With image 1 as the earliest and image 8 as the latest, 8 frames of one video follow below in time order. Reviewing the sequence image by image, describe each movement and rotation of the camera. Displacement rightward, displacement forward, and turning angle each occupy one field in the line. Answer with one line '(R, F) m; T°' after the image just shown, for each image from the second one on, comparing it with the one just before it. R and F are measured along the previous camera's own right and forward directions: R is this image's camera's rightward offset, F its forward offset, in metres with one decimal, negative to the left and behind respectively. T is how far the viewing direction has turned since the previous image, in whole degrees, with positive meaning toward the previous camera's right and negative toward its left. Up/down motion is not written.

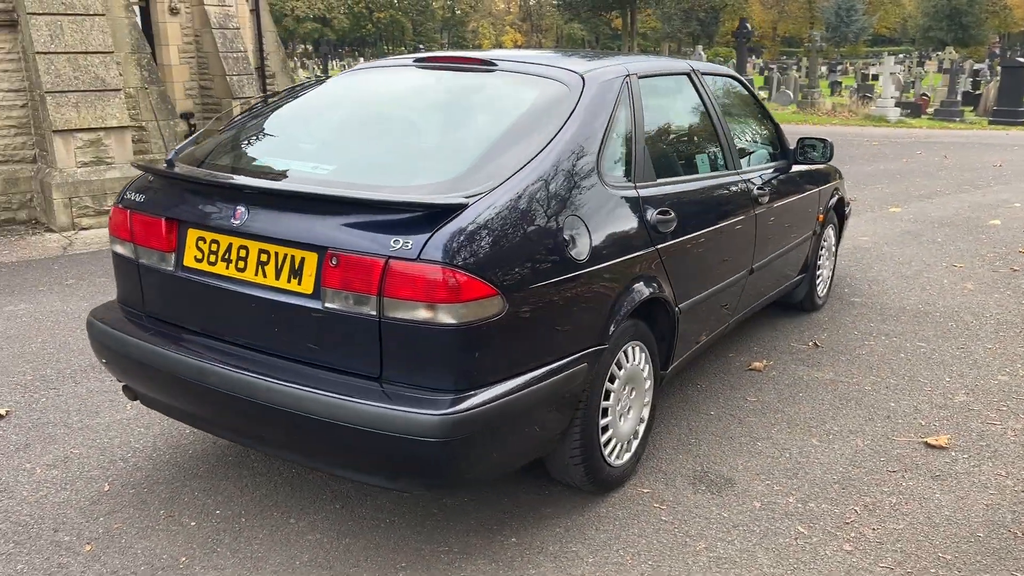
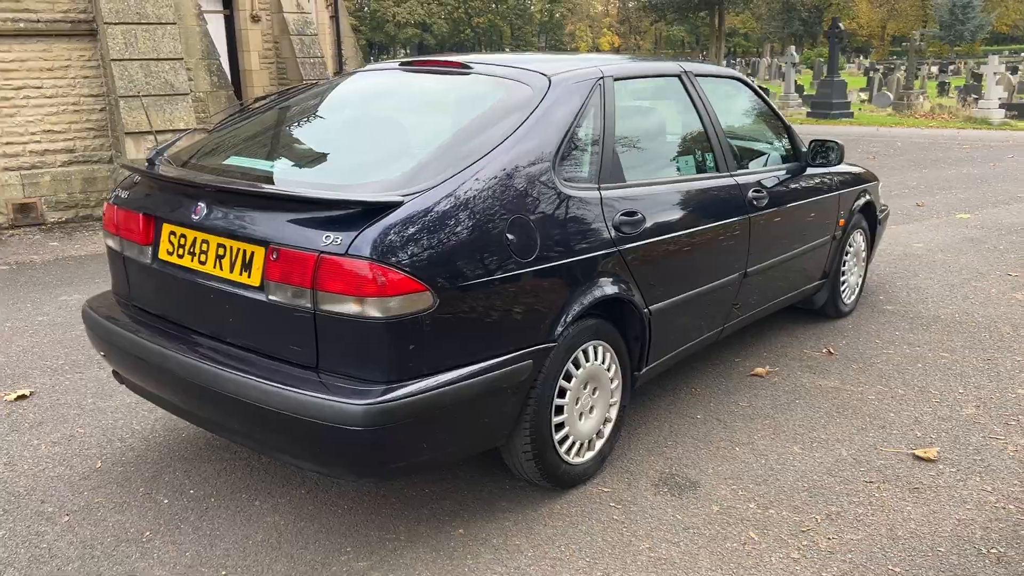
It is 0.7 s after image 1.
(+0.5, 0.0) m; -6°
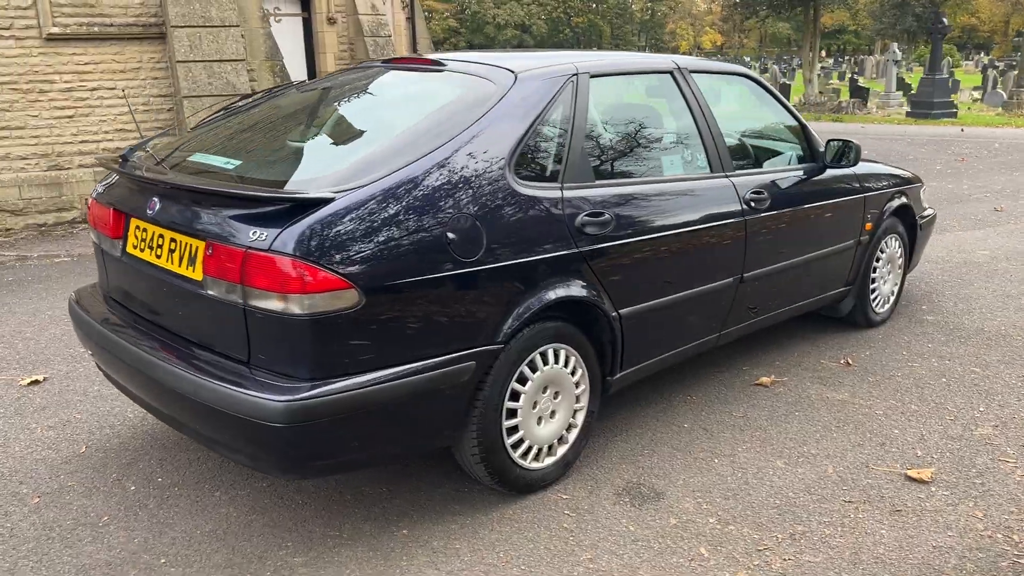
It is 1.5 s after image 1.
(+0.5, +0.1) m; -6°
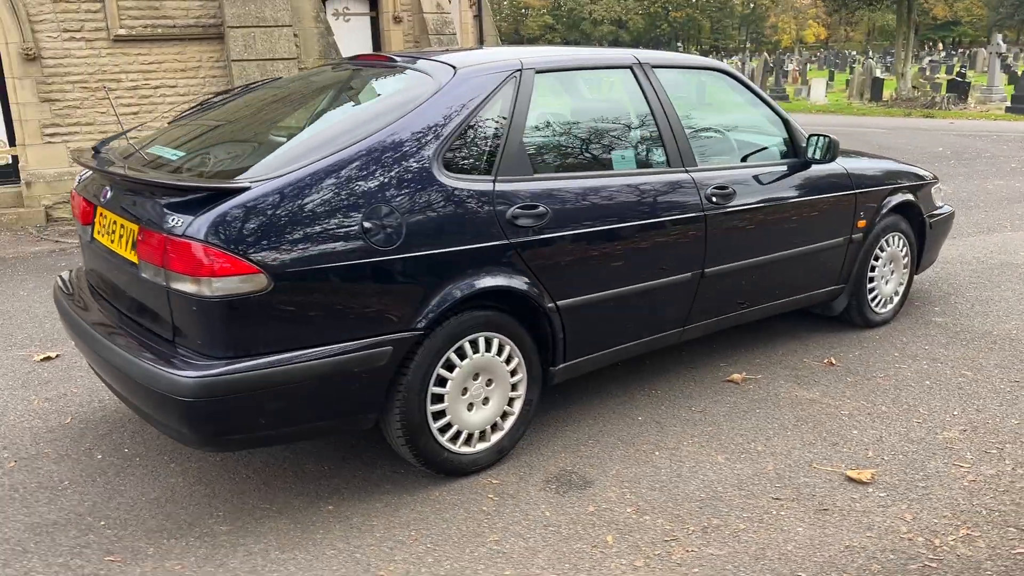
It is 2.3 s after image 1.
(+0.6, -0.1) m; -6°
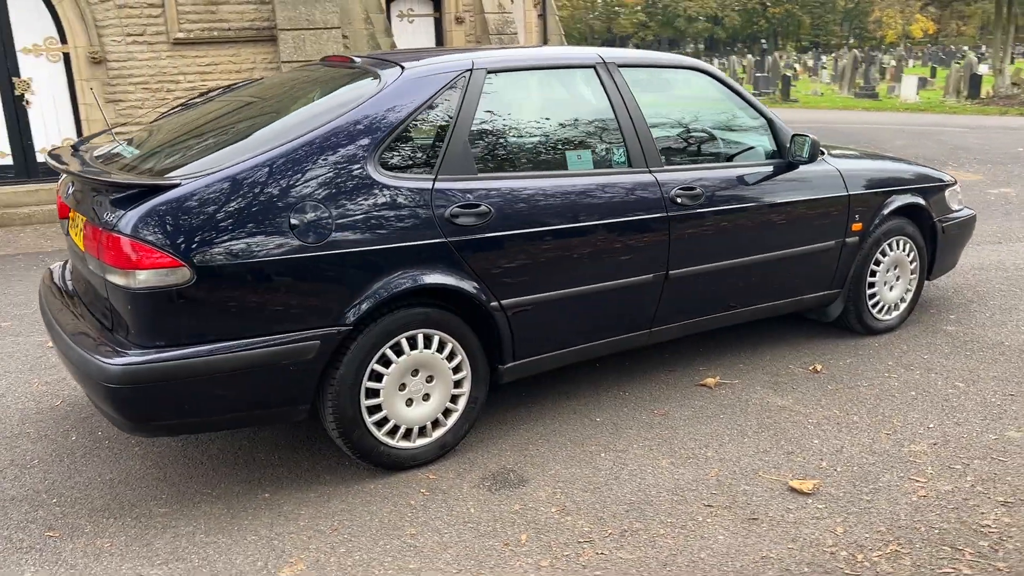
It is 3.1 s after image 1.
(+0.5, 0.0) m; -6°
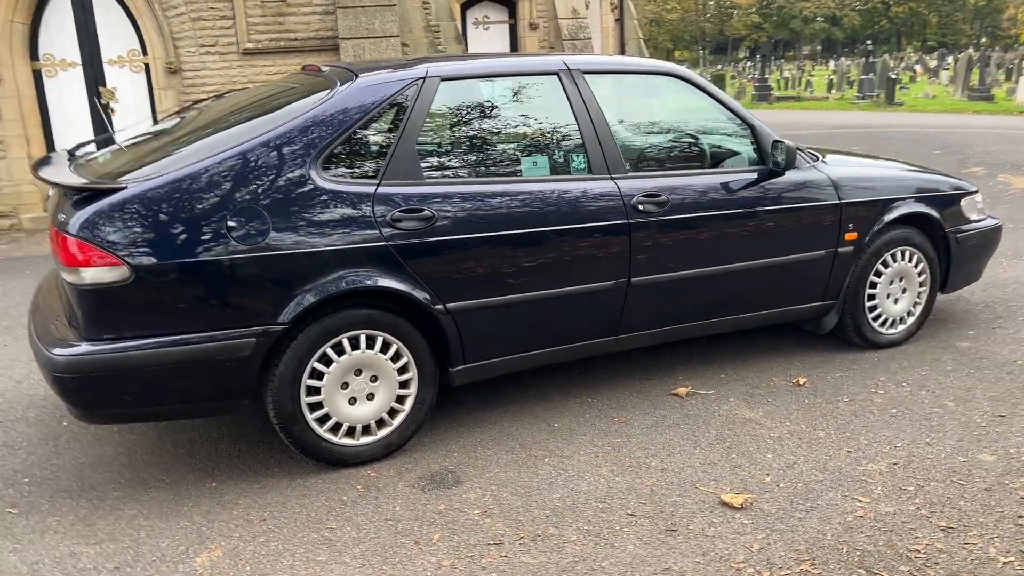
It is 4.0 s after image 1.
(+0.6, 0.0) m; -7°
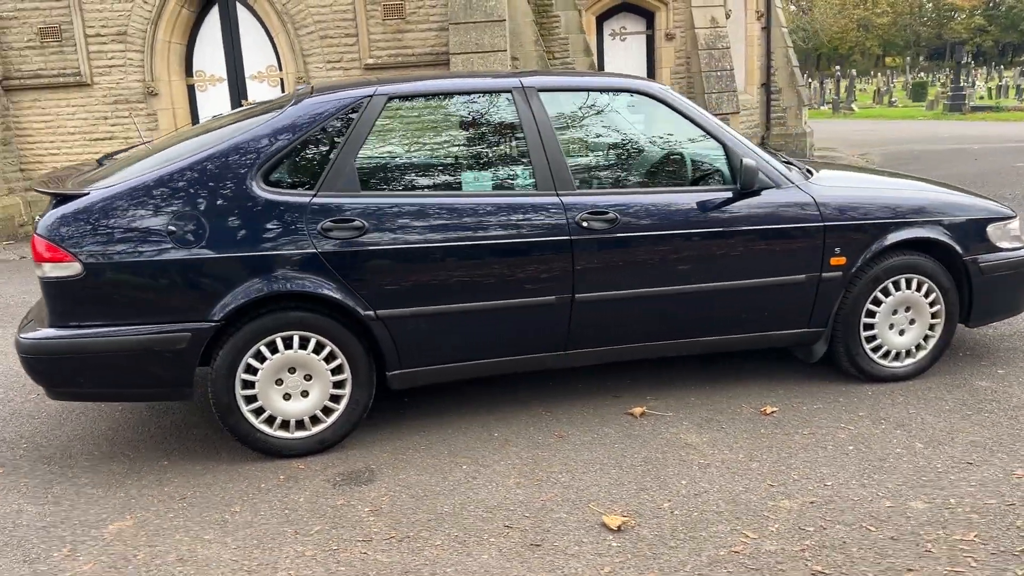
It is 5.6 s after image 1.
(+1.0, 0.0) m; -12°
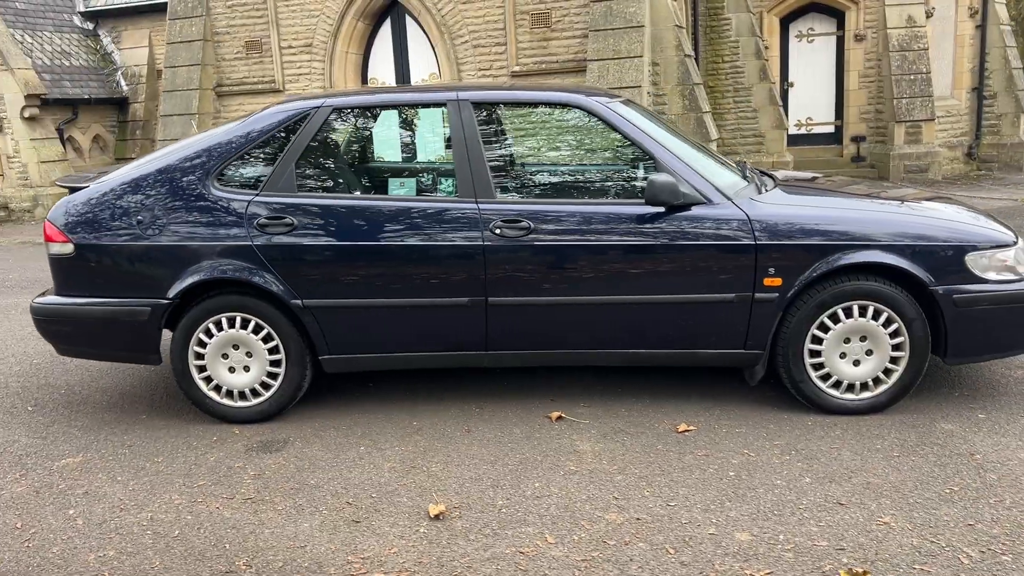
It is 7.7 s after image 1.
(+1.5, 0.0) m; -16°
